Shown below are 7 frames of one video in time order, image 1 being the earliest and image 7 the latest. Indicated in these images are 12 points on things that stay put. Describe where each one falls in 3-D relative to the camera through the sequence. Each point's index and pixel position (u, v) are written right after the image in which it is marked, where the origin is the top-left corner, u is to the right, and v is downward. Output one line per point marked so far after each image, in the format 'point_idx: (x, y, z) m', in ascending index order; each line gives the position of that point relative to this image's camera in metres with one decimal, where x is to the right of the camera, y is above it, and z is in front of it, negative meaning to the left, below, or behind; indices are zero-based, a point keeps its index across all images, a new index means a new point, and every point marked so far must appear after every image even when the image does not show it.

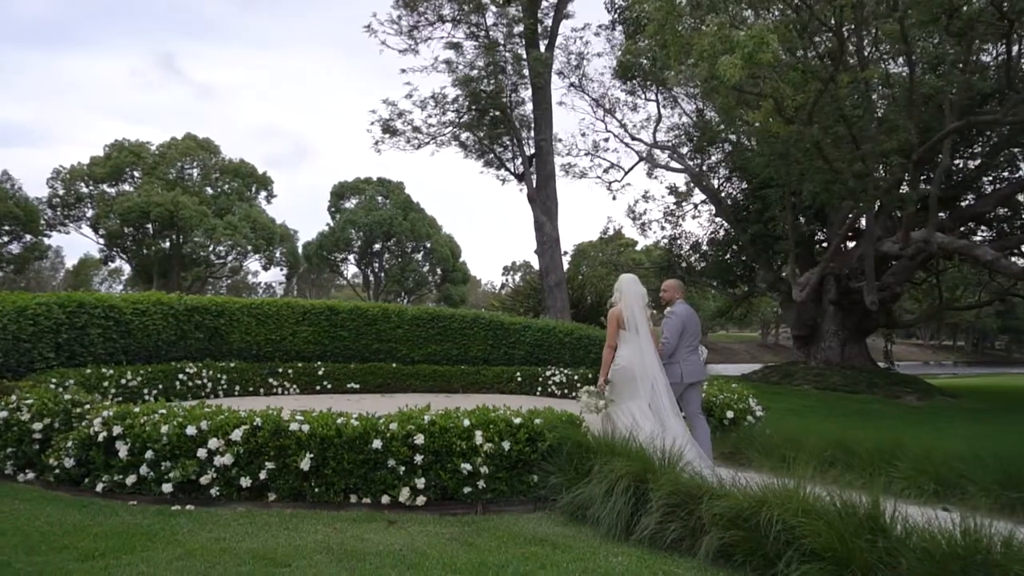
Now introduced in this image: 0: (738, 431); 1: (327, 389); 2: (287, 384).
0: (+2.6, -1.7, +8.3) m
1: (-3.9, -2.1, +15.0) m
2: (-4.6, -2.0, +14.6) m
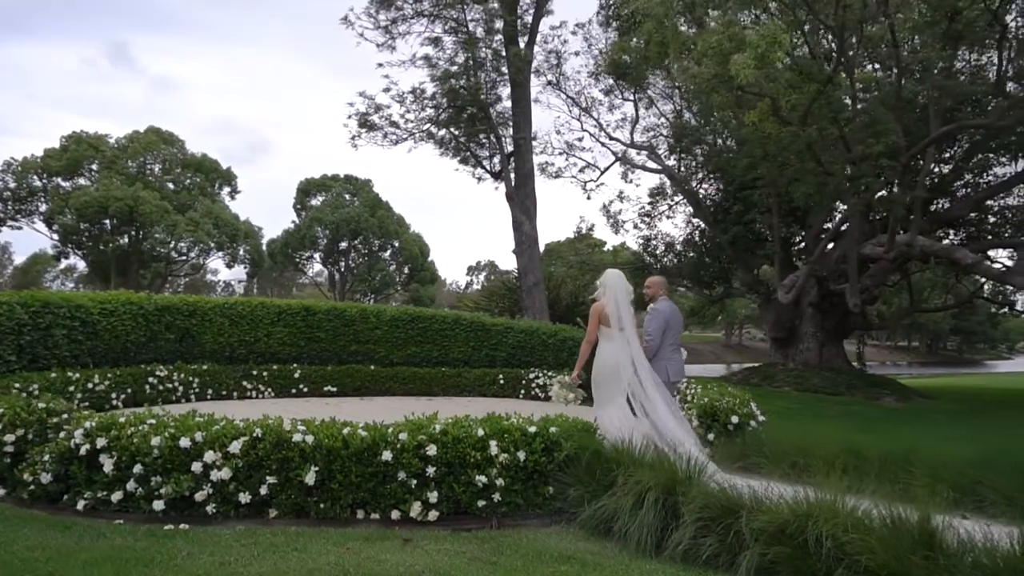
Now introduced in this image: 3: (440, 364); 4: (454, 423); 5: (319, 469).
0: (+2.6, -1.7, +8.2) m
1: (-4.3, -2.1, +14.5) m
2: (-4.9, -2.0, +14.1) m
3: (-1.6, -1.7, +15.7) m
4: (-0.5, -1.1, +5.7) m
5: (-1.4, -1.3, +5.3) m
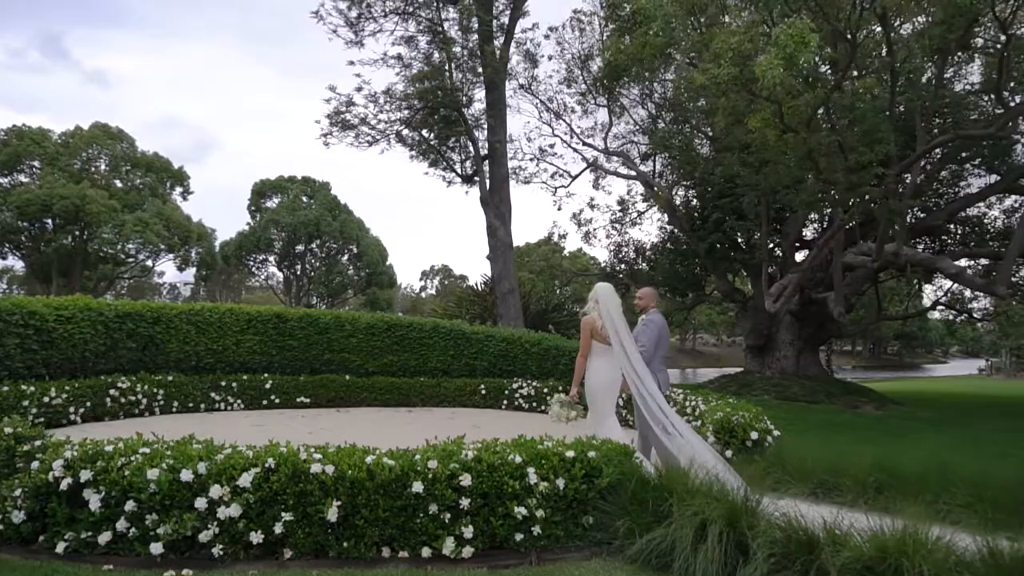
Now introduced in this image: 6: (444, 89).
0: (+2.7, -1.8, +7.8) m
1: (-4.6, -2.2, +13.7) m
2: (-5.2, -2.1, +13.2) m
3: (-2.0, -1.8, +15.1) m
4: (-0.2, -1.2, +5.2) m
5: (-1.1, -1.4, +4.7) m
6: (-1.9, +5.6, +19.9) m
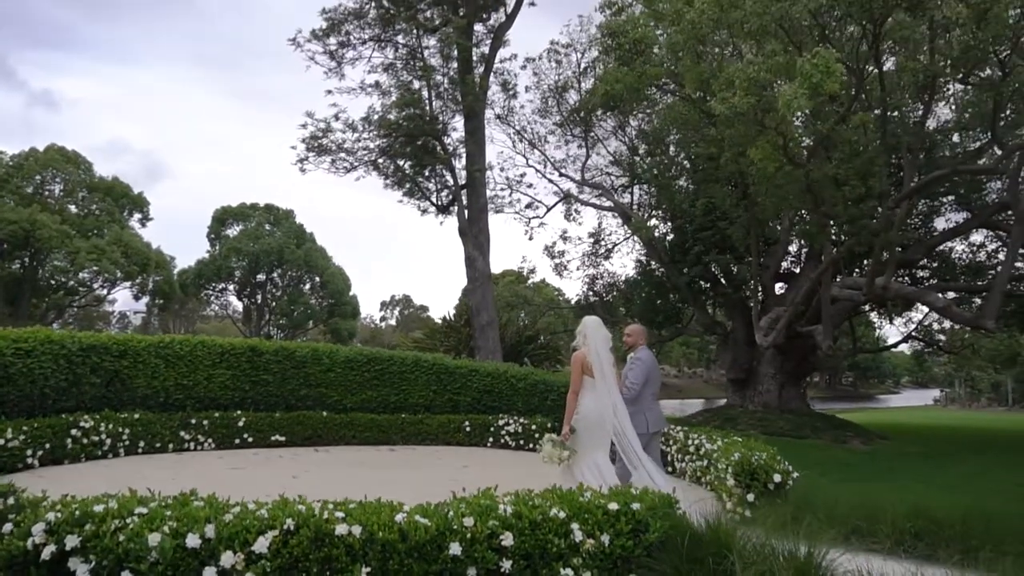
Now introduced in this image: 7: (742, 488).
0: (+2.9, -2.2, +7.5) m
1: (-4.8, -2.8, +12.9) m
2: (-5.4, -2.6, +12.4) m
3: (-2.3, -2.5, +14.4) m
4: (+0.1, -1.4, +4.7) m
5: (-0.8, -1.6, +4.1) m
6: (-2.4, +4.7, +19.5) m
7: (+2.5, -2.1, +7.6) m
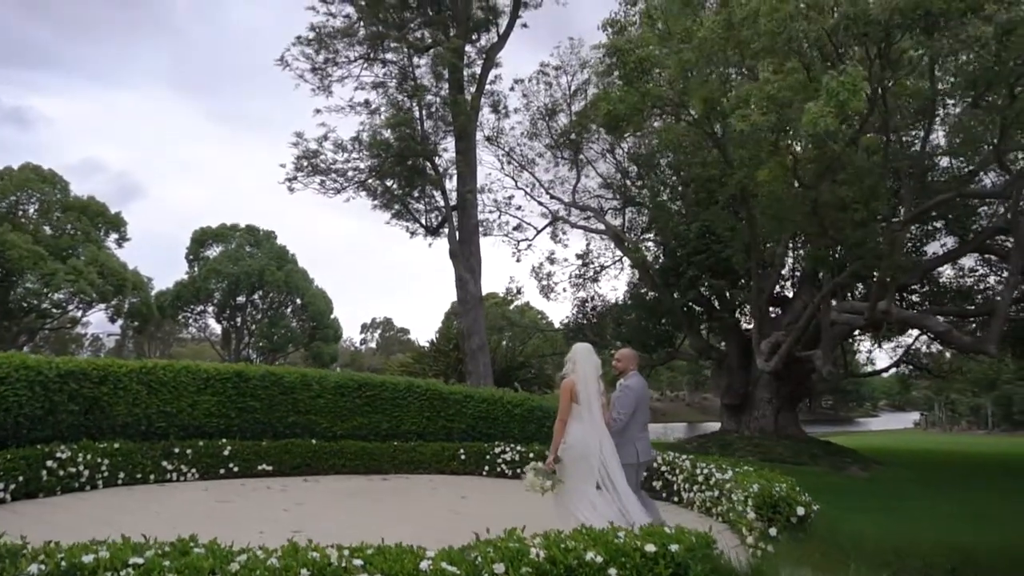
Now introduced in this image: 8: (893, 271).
0: (+3.0, -2.4, +7.2) m
1: (-4.8, -3.2, +12.3) m
2: (-5.4, -3.0, +11.8) m
3: (-2.4, -2.9, +13.9) m
4: (+0.3, -1.6, +4.3) m
5: (-0.6, -1.7, +3.7) m
6: (-2.6, +4.1, +19.3) m
7: (+2.6, -2.4, +7.3) m
8: (+6.5, +0.3, +12.1) m
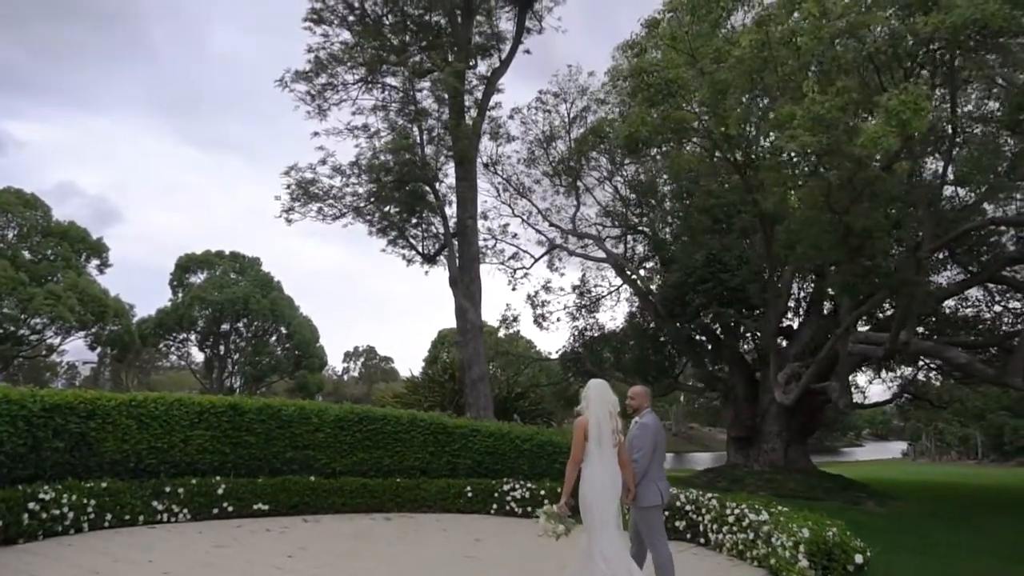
0: (+3.3, -2.7, +6.6) m
1: (-4.6, -3.7, +11.6) m
2: (-5.2, -3.4, +11.0) m
3: (-2.2, -3.5, +13.3) m
4: (+0.7, -1.7, +3.8) m
5: (-0.2, -1.9, +3.1) m
6: (-2.6, +3.3, +18.9) m
7: (+2.9, -2.7, +6.8) m
8: (+6.7, -0.2, +11.8) m
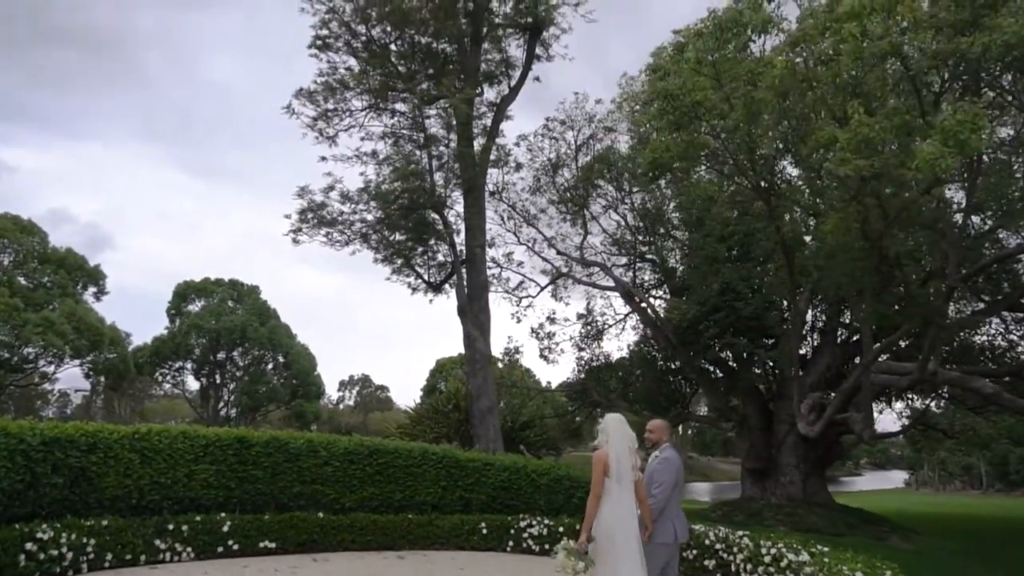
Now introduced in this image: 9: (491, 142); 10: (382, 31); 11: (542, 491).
0: (+3.6, -3.0, +6.2) m
1: (-4.3, -4.1, +11.0) m
2: (-4.9, -3.8, +10.5) m
3: (-1.9, -4.0, +12.8) m
4: (+1.0, -1.9, +3.4) m
5: (+0.2, -2.0, +2.7) m
6: (-2.3, +2.6, +18.6) m
7: (+3.2, -2.9, +6.3) m
8: (+7.0, -0.7, +11.5) m
9: (-0.6, +4.0, +19.7) m
10: (-3.5, +6.9, +19.1) m
11: (+0.5, -3.8, +13.5) m
